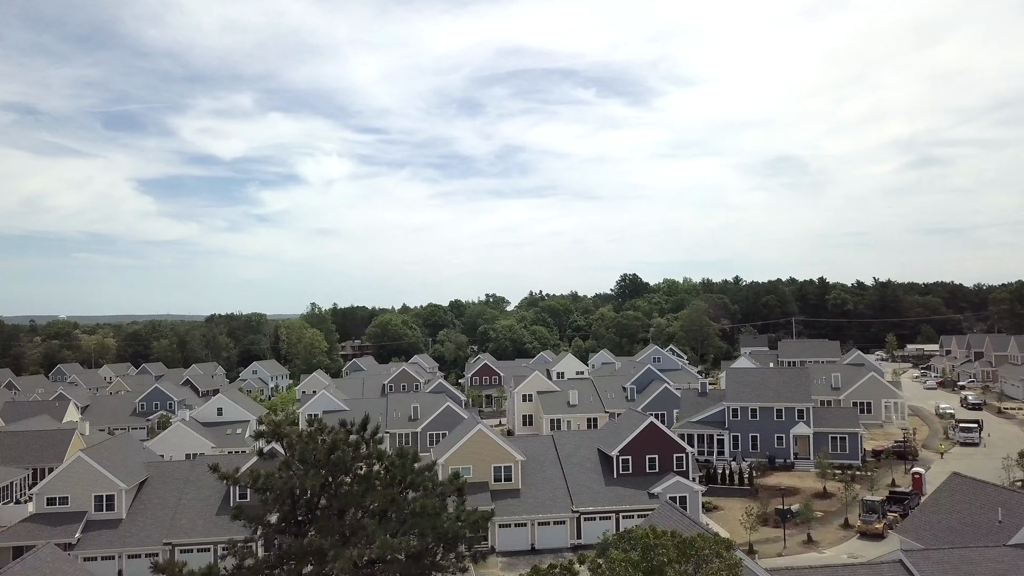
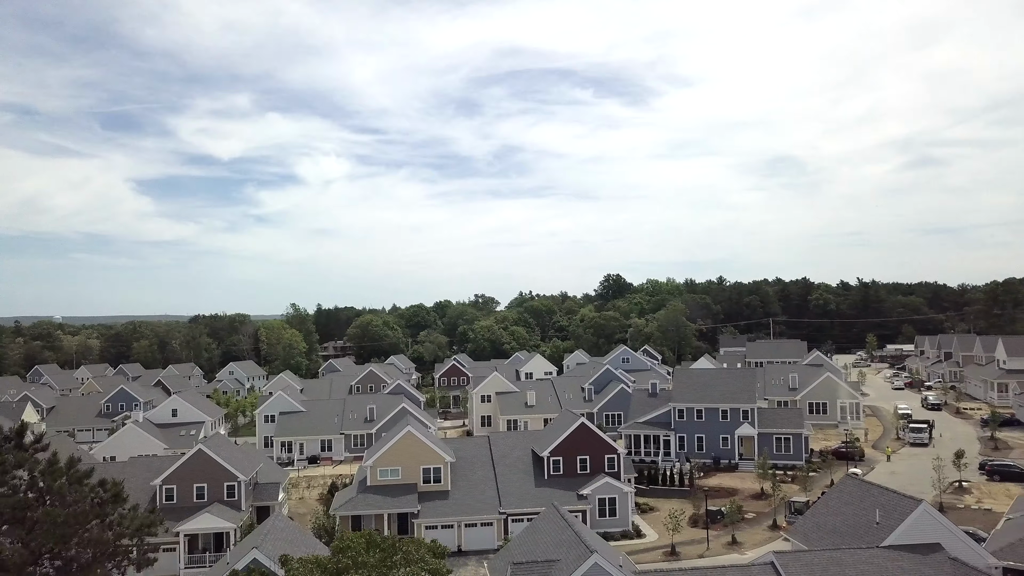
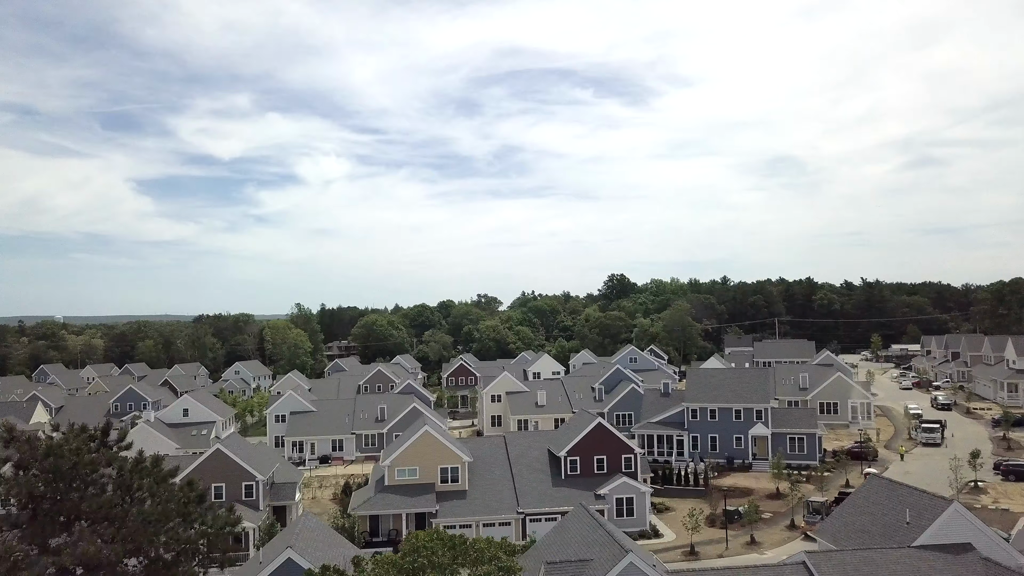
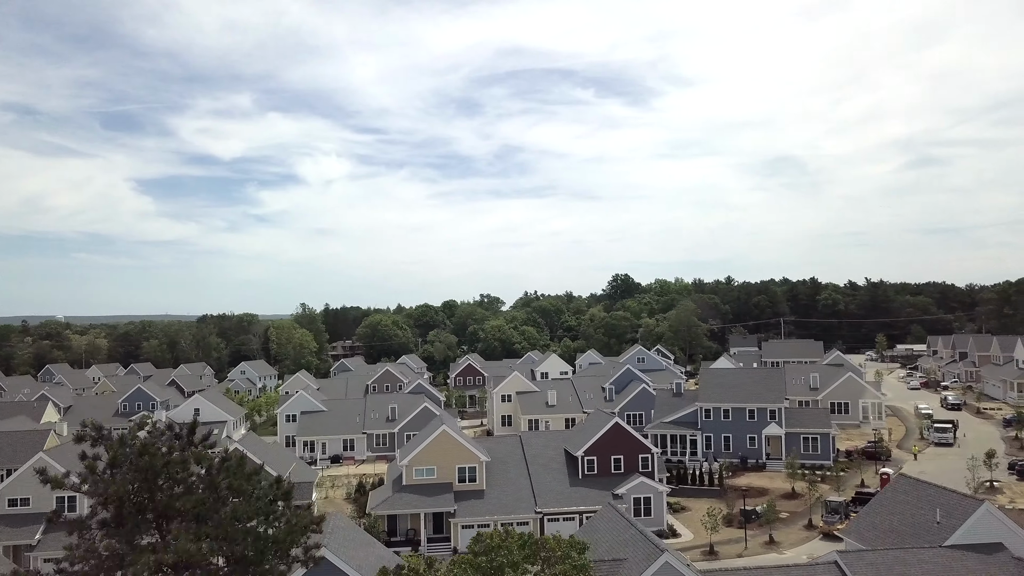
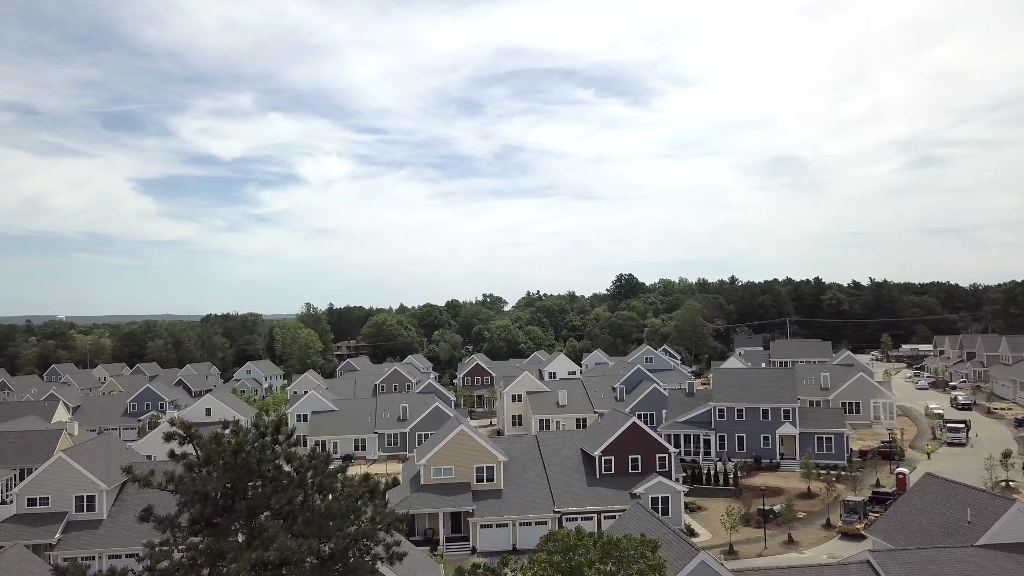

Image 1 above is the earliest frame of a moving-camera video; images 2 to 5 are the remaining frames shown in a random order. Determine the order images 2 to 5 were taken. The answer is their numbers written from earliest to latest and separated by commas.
5, 4, 3, 2
